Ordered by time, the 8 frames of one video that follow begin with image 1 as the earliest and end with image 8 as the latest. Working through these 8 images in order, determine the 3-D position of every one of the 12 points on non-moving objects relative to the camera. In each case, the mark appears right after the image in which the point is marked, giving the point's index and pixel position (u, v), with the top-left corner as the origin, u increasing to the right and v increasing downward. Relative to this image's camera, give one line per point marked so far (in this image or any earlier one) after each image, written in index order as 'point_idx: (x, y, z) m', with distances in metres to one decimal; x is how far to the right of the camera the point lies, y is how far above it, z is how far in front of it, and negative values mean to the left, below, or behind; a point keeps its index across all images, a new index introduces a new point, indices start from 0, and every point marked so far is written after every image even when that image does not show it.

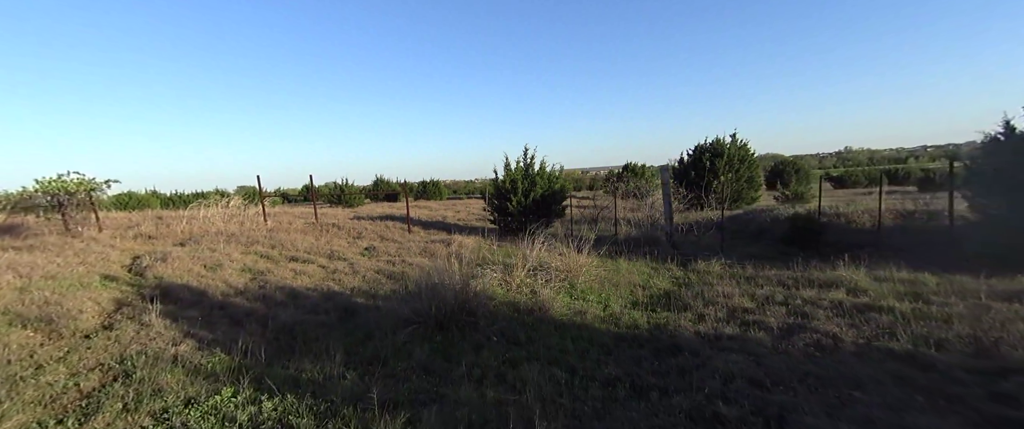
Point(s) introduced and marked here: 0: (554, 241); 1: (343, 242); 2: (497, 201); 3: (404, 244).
0: (+0.8, -0.6, +8.0) m
1: (-4.5, -0.7, +10.2) m
2: (-0.4, +0.4, +11.5) m
3: (-2.8, -0.8, +9.9) m
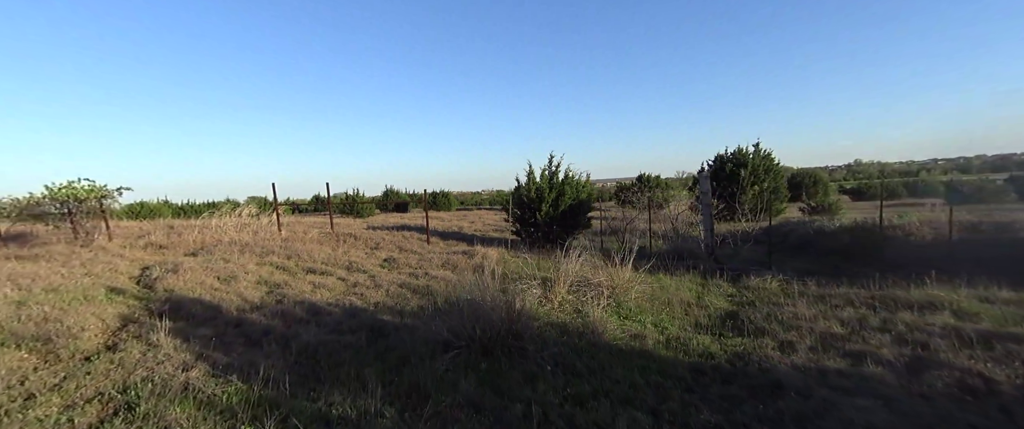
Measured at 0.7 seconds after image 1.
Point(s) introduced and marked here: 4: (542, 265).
0: (+1.5, -0.8, +7.5) m
1: (-3.8, -1.0, +9.7) m
2: (+0.3, +0.1, +11.0) m
3: (-2.1, -1.0, +9.4) m
4: (+0.6, -0.9, +7.1) m
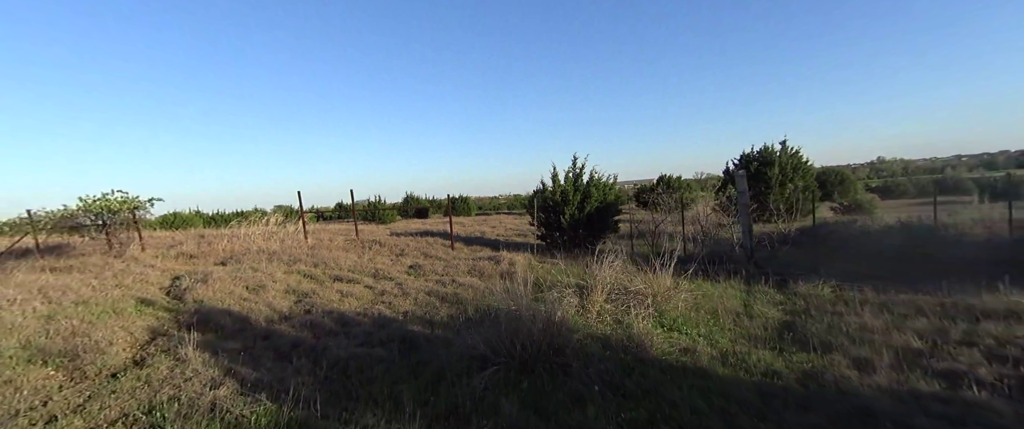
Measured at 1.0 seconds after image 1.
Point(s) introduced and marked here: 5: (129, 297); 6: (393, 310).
0: (+2.0, -0.8, +7.1) m
1: (-3.2, -1.1, +9.6) m
2: (+1.0, 0.0, +10.7) m
3: (-1.5, -1.1, +9.2) m
4: (+1.1, -1.0, +6.8) m
5: (-5.5, -1.2, +5.6) m
6: (-1.8, -1.5, +5.9) m
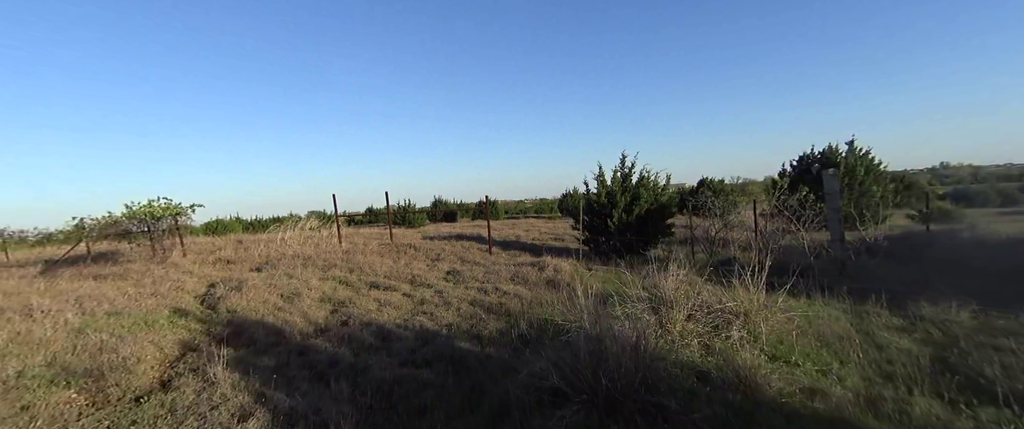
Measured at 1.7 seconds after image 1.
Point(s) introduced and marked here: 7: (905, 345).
0: (+2.8, -0.8, +6.3) m
1: (-2.2, -1.2, +9.2) m
2: (+2.1, -0.1, +10.0) m
3: (-0.5, -1.2, +8.7) m
4: (+1.9, -1.0, +6.1) m
5: (-4.8, -1.3, +5.3) m
6: (-1.1, -1.5, +5.4) m
7: (+3.9, -1.3, +3.9) m
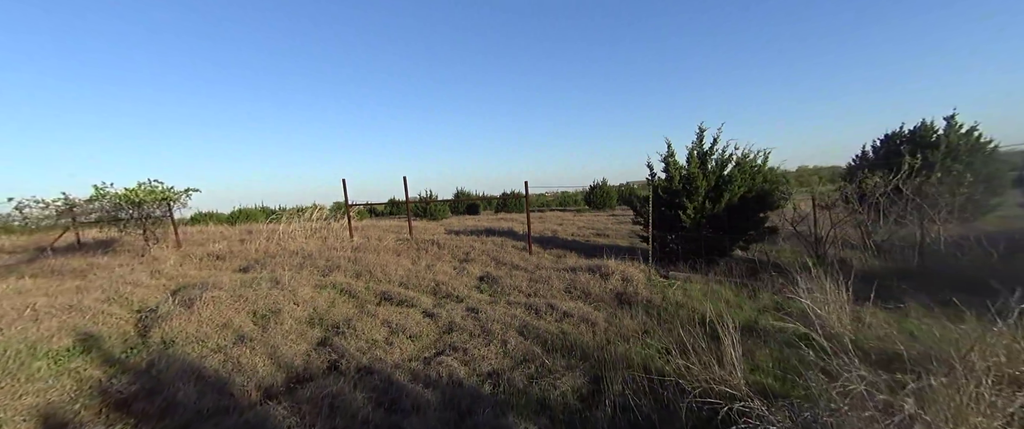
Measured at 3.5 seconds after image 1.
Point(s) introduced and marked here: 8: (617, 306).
0: (+3.6, -0.8, +4.2) m
1: (-1.2, -1.0, +7.3) m
2: (+3.0, +0.1, +7.9) m
3: (+0.4, -1.0, +6.7) m
4: (+2.7, -0.9, +4.0) m
5: (-4.1, -1.1, +3.5) m
6: (-0.4, -1.4, +3.5) m
7: (+4.5, -1.2, +1.7) m
8: (+1.4, -1.2, +5.1) m
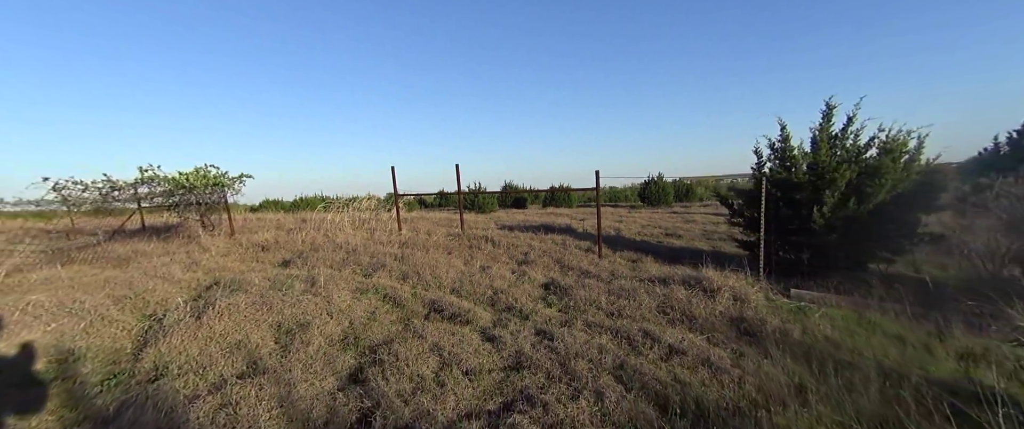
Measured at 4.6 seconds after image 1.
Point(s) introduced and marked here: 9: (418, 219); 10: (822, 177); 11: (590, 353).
0: (+4.3, -0.8, +2.6) m
1: (-0.1, -0.9, +6.2) m
2: (+4.2, +0.1, +6.3) m
3: (+1.4, -1.0, +5.5) m
4: (+3.4, -1.0, +2.5) m
5: (-3.4, -1.0, +2.9) m
6: (+0.3, -1.4, +2.4) m
7: (+4.9, -1.4, 0.0) m
8: (+2.2, -1.2, +3.7) m
9: (-3.3, -0.2, +13.7) m
10: (+4.6, +0.6, +5.9) m
11: (+0.7, -1.2, +3.3) m
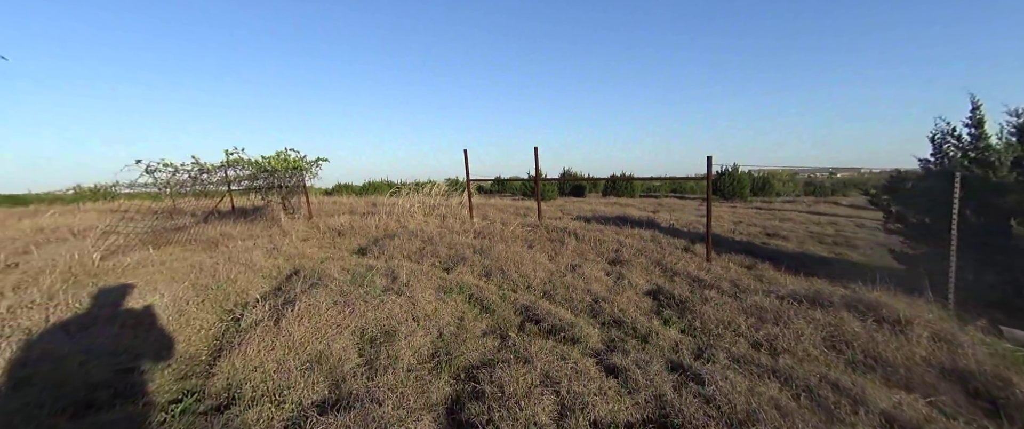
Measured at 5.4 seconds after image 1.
0: (+5.1, -1.0, +1.1) m
1: (+1.2, -0.8, +5.4) m
2: (+5.5, 0.0, +4.8) m
3: (+2.6, -1.0, +4.4) m
4: (+4.1, -1.1, +1.2) m
5: (-2.5, -0.9, +2.5) m
6: (+1.1, -1.4, +1.5) m
7: (+5.3, -1.7, -1.5) m
8: (+3.2, -1.2, +2.6) m
9: (-0.9, +0.3, +13.2) m
10: (+5.9, +0.5, +4.3) m
11: (+1.6, -1.3, +2.4) m
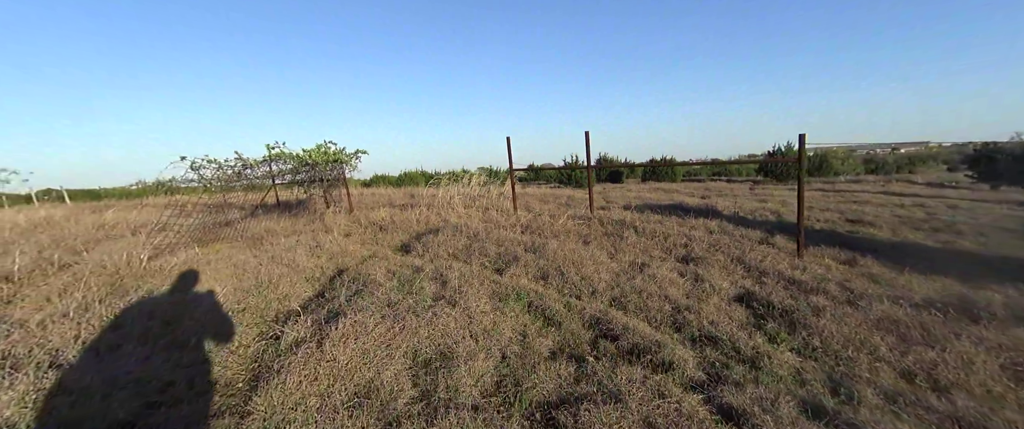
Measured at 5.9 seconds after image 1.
0: (+5.4, -1.0, +0.1) m
1: (+2.0, -0.7, +4.7) m
2: (+6.2, +0.2, +3.7) m
3: (+3.3, -0.9, +3.6) m
4: (+4.5, -1.1, +0.3) m
5: (-2.0, -0.9, +2.1) m
6: (+1.5, -1.4, +0.8) m
7: (+5.4, -1.7, -2.5) m
8: (+3.7, -1.2, +1.7) m
9: (+0.6, +0.6, +12.6) m
10: (+6.5, +0.6, +3.1) m
11: (+2.0, -1.3, +1.7) m
